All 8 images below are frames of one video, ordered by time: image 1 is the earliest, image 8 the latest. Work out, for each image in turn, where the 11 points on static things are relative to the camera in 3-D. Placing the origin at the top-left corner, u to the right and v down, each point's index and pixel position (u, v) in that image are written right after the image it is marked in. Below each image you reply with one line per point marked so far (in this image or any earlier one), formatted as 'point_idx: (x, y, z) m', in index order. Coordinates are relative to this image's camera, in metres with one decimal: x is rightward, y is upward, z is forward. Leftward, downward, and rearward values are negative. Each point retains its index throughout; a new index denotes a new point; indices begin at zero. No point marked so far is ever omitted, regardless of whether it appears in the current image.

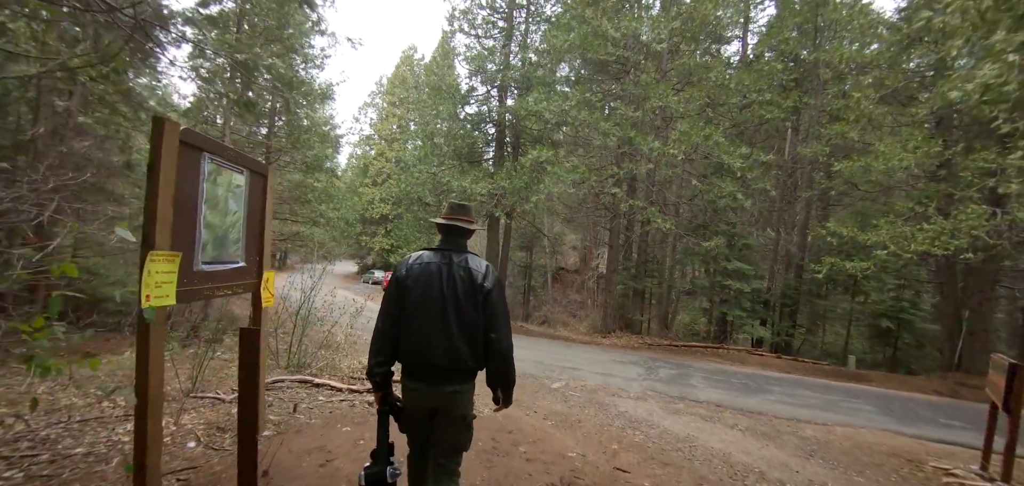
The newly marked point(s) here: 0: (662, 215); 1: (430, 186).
0: (+4.0, +0.8, +13.0) m
1: (-2.6, +1.7, +15.4) m
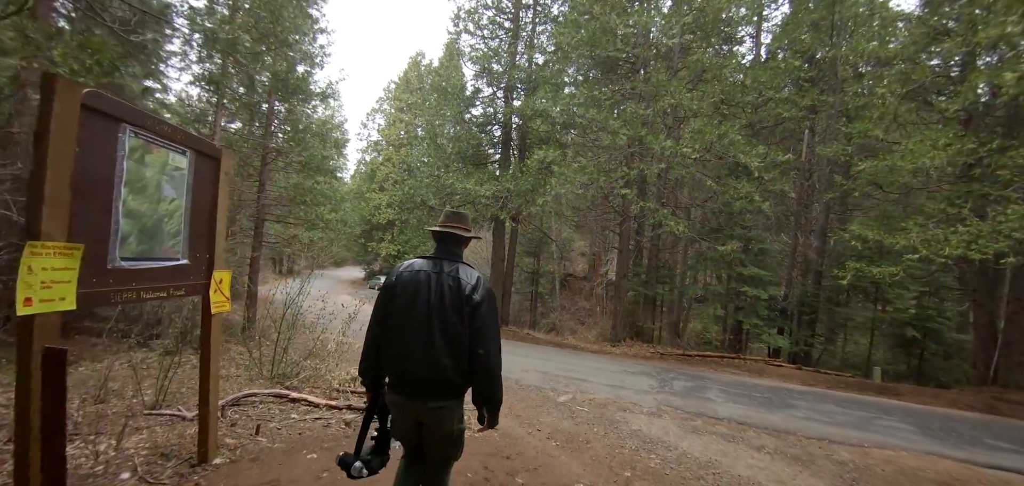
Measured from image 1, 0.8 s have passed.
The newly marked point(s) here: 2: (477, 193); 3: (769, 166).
0: (+4.1, +0.7, +12.4) m
1: (-2.4, +1.6, +14.9) m
2: (-1.0, +1.4, +13.6) m
3: (+6.3, +1.9, +11.9) m
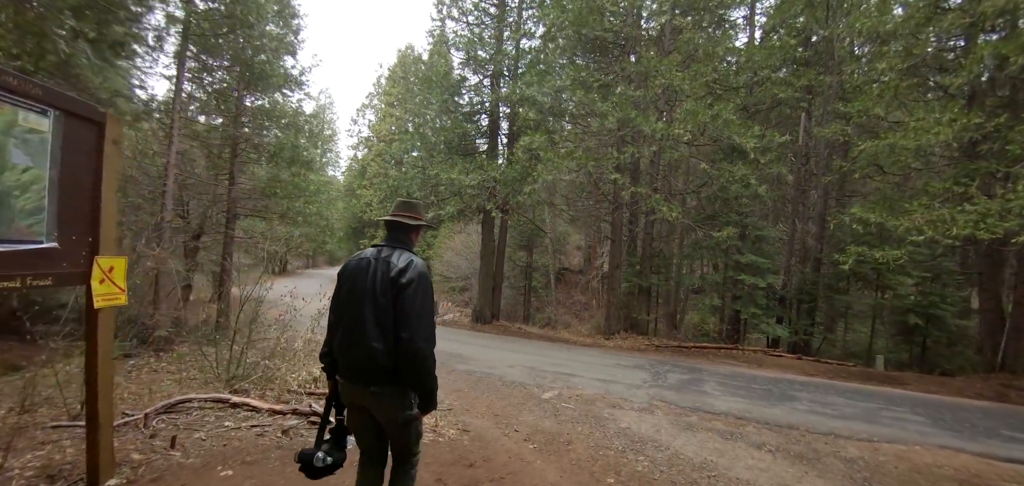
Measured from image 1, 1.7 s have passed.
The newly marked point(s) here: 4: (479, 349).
0: (+3.8, +1.0, +11.9) m
1: (-2.8, +1.8, +14.3) m
2: (-1.3, +1.6, +13.1) m
3: (+6.0, +2.2, +11.4) m
4: (-0.8, -2.2, +10.2) m
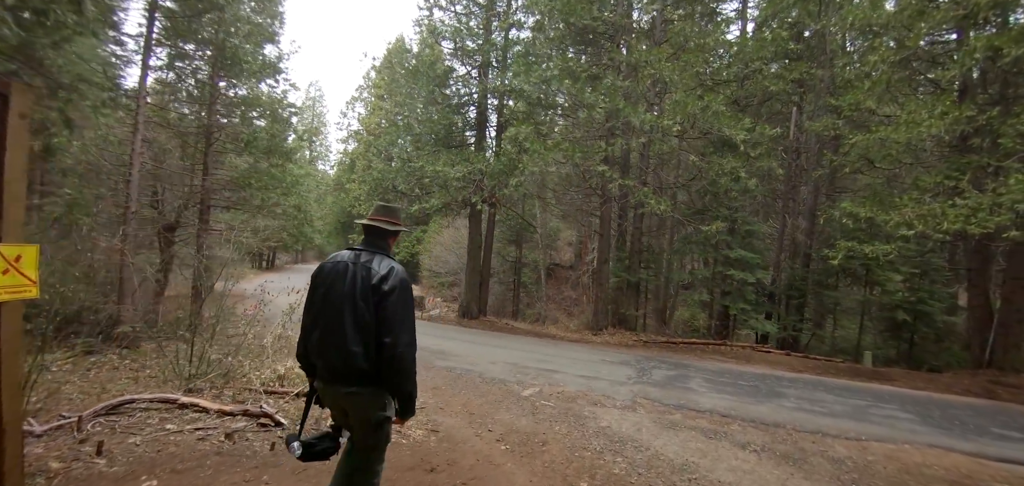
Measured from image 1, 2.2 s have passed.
0: (+3.4, +1.1, +11.7) m
1: (-3.2, +2.0, +14.0) m
2: (-1.7, +1.8, +12.8) m
3: (+5.6, +2.4, +11.2) m
4: (-1.1, -2.1, +9.9) m
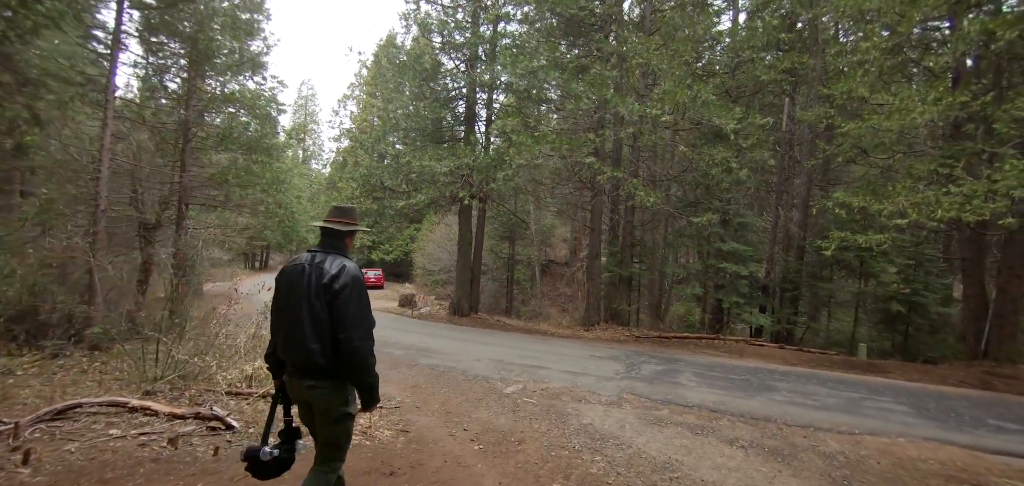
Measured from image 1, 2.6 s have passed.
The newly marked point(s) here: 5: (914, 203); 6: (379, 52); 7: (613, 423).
0: (+3.1, +1.3, +11.5) m
1: (-3.5, +2.1, +13.7) m
2: (-2.0, +1.9, +12.5) m
3: (+5.3, +2.5, +11.0) m
4: (-1.4, -2.0, +9.7) m
5: (+7.5, +0.7, +9.1) m
6: (-4.7, +6.8, +17.6) m
7: (+1.0, -1.8, +5.0) m
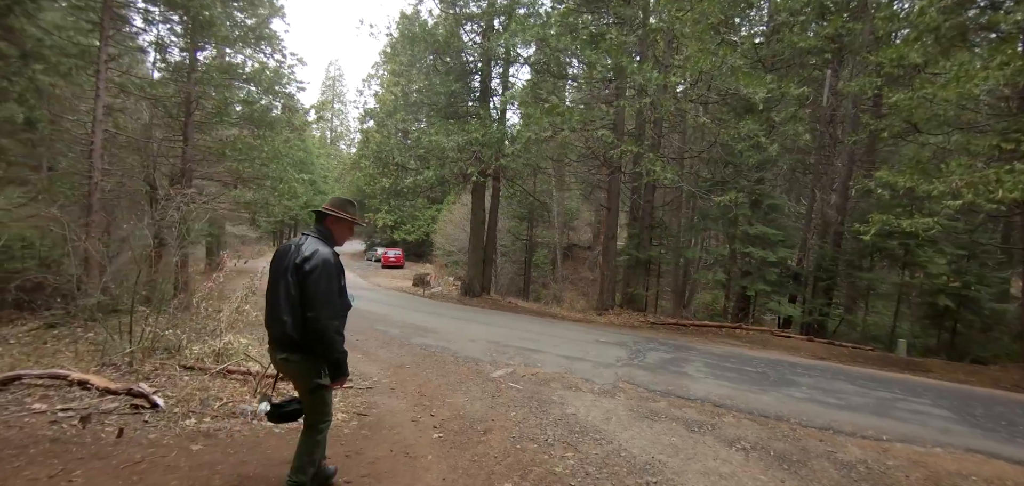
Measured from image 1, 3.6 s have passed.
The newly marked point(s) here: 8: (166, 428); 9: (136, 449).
0: (+3.4, +1.7, +10.7) m
1: (-3.0, +2.7, +13.3) m
2: (-1.7, +2.4, +12.1) m
3: (+5.6, +2.9, +10.0) m
4: (-1.3, -1.5, +9.3) m
5: (+7.5, +1.0, +8.0) m
6: (-4.0, +7.6, +17.1) m
7: (+0.8, -1.6, +4.5) m
8: (-2.2, -1.2, +3.2) m
9: (-2.2, -1.2, +2.9) m
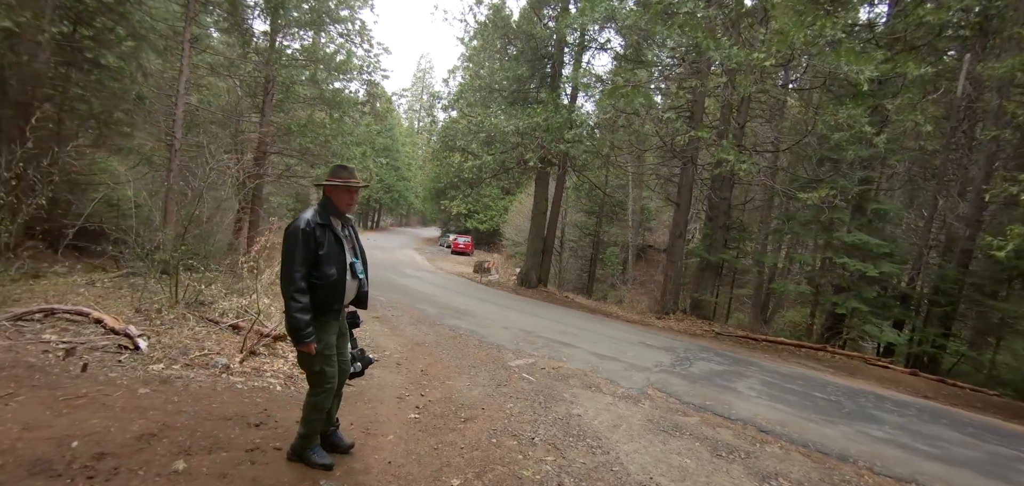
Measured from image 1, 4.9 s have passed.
0: (+4.6, +1.6, +9.5) m
1: (-1.1, +3.1, +13.2) m
2: (0.0, +2.7, +11.7) m
3: (+6.8, +2.7, +8.5) m
4: (-0.4, -1.2, +9.0) m
5: (+8.2, +0.6, +6.2) m
6: (-1.0, +8.1, +17.1) m
7: (+0.8, -1.4, +3.9) m
8: (-2.4, -0.8, +3.1) m
9: (-2.4, -0.8, +2.8) m
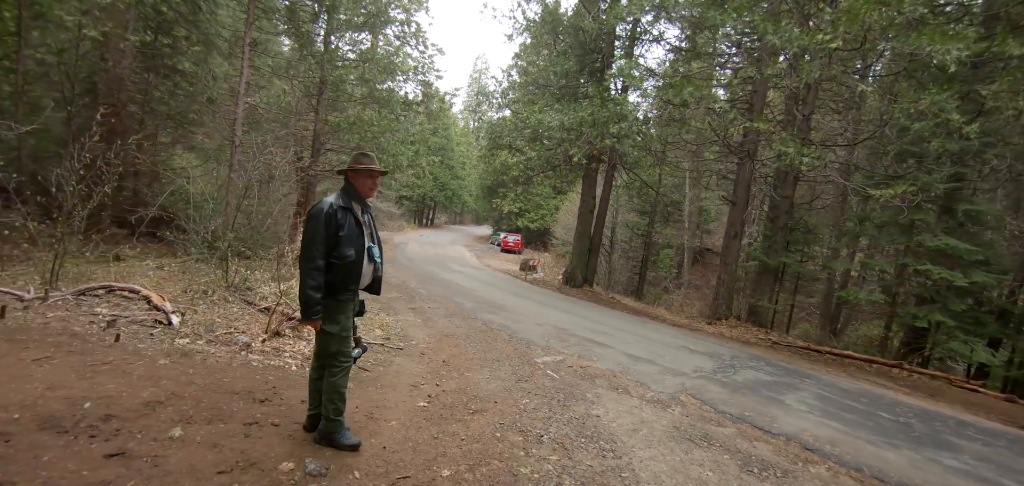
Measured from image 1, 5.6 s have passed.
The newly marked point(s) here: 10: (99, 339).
0: (+5.5, +1.6, +8.8) m
1: (+0.3, +3.2, +13.2) m
2: (+1.2, +2.8, +11.6) m
3: (+7.5, +2.5, +7.5) m
4: (+0.3, -1.1, +8.9) m
5: (+8.6, +0.5, +5.0) m
6: (+1.0, +8.1, +17.0) m
7: (+0.9, -1.3, +3.6) m
8: (-2.4, -0.7, +3.3) m
9: (-2.4, -0.7, +3.0) m
10: (-2.7, -0.6, +3.2) m
